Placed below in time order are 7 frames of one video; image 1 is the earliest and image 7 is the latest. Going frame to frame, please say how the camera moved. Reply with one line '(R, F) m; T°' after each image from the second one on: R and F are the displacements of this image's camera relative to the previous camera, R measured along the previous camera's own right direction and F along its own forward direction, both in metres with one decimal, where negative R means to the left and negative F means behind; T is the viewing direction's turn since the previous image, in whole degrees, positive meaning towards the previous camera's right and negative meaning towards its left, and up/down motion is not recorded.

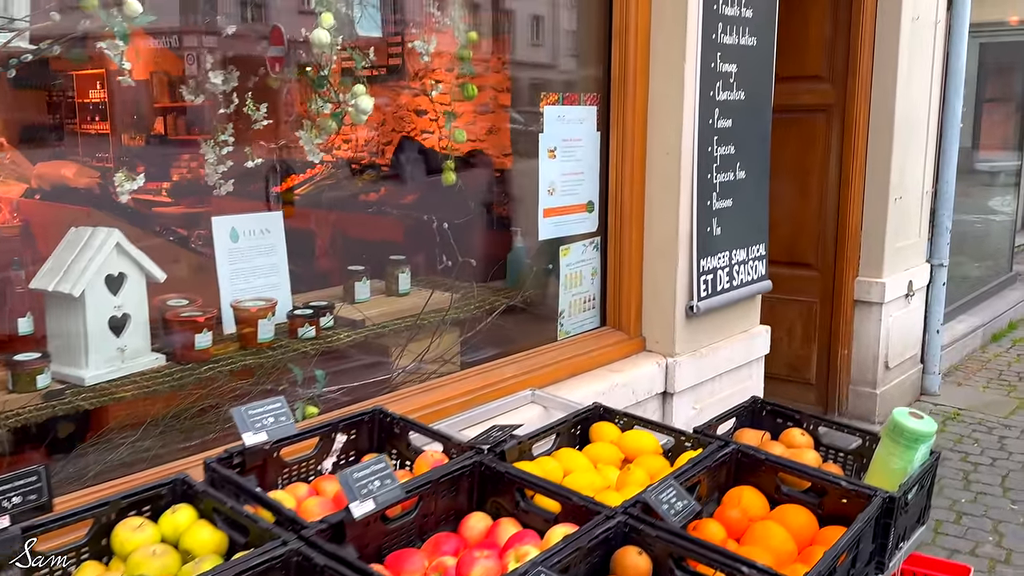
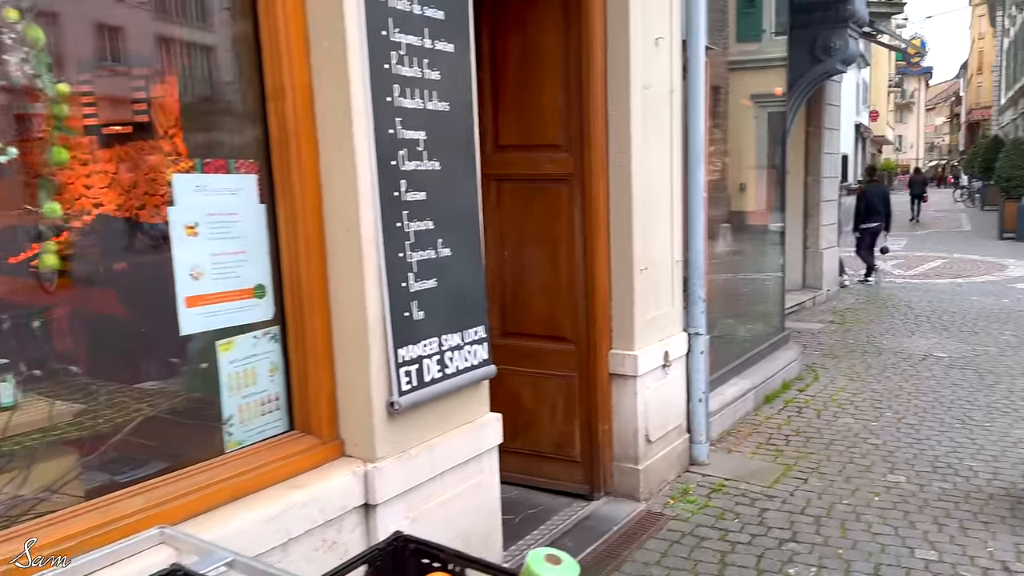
(+0.4, +0.3) m; +11°
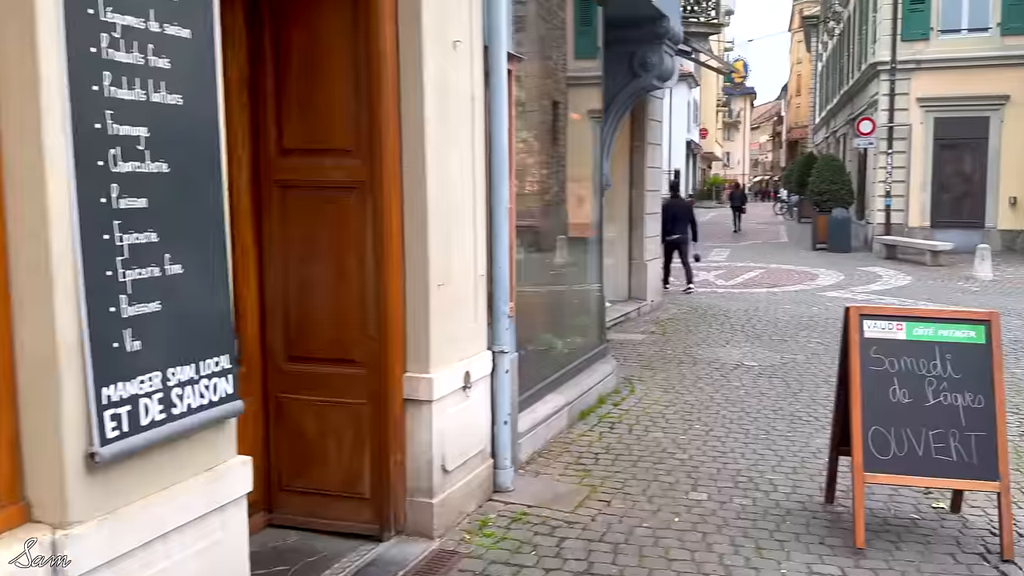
(+0.3, +0.3) m; +10°
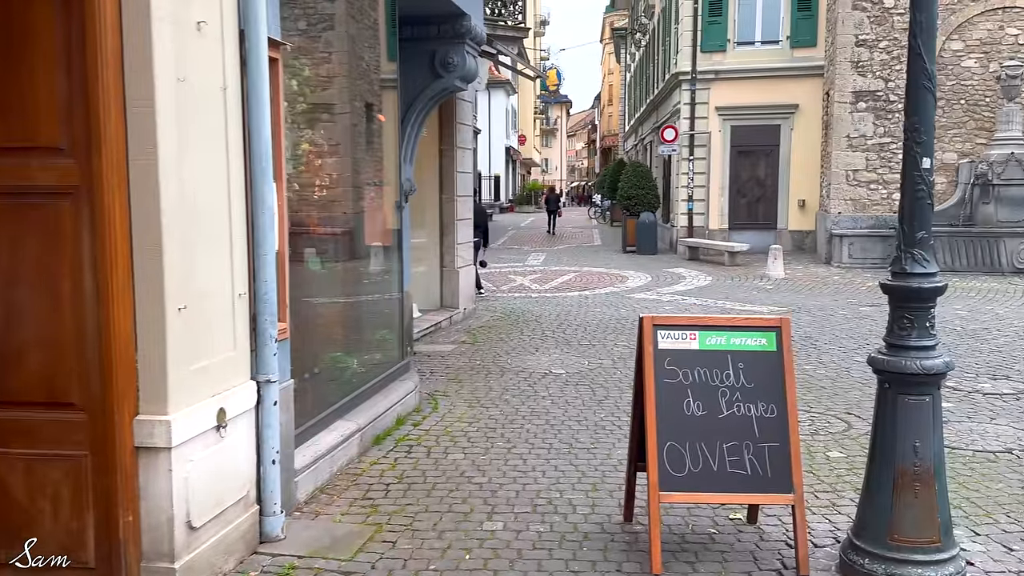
(+0.2, +0.4) m; +12°
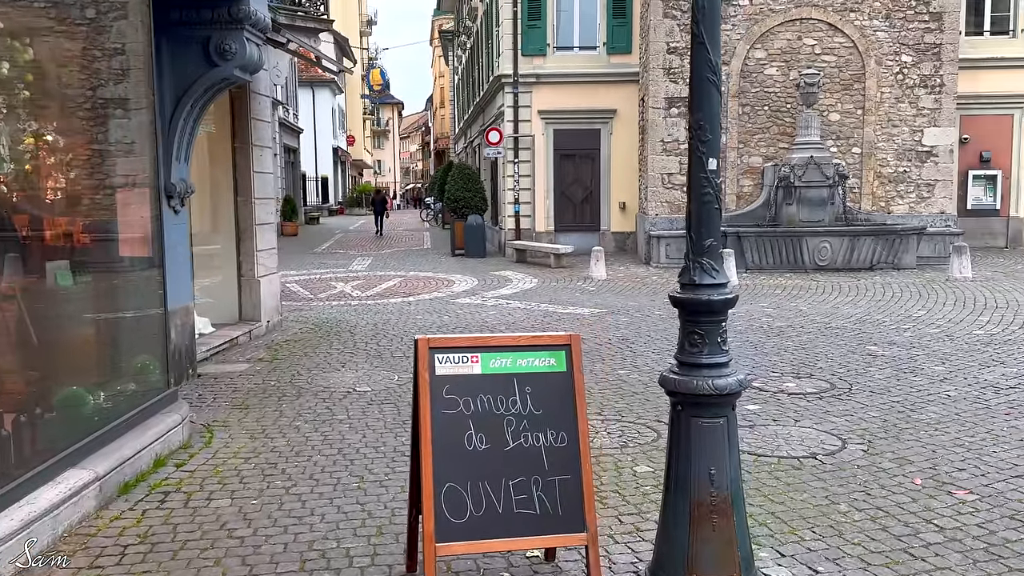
(+0.3, +0.5) m; +11°
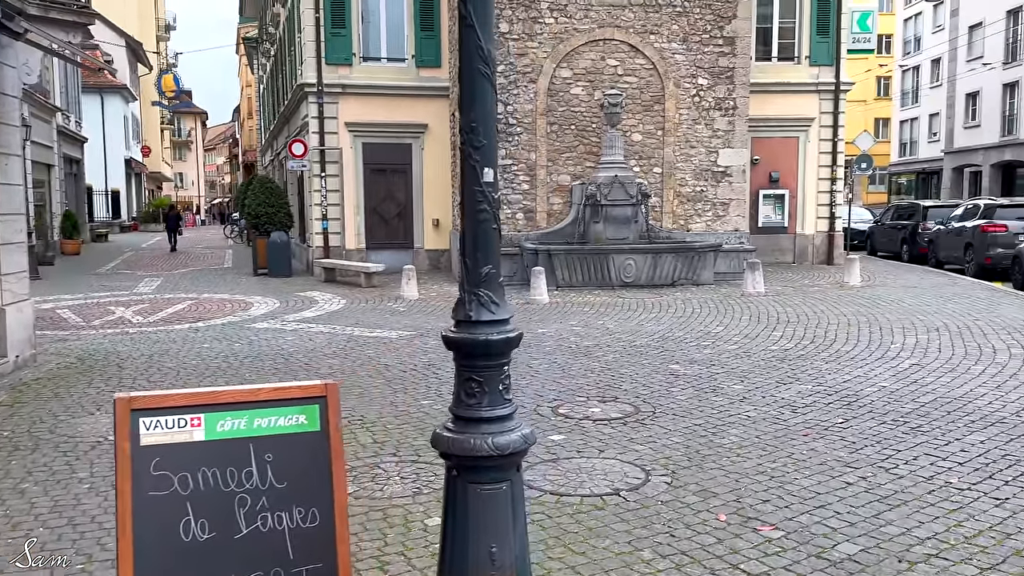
(+0.2, +0.5) m; +12°
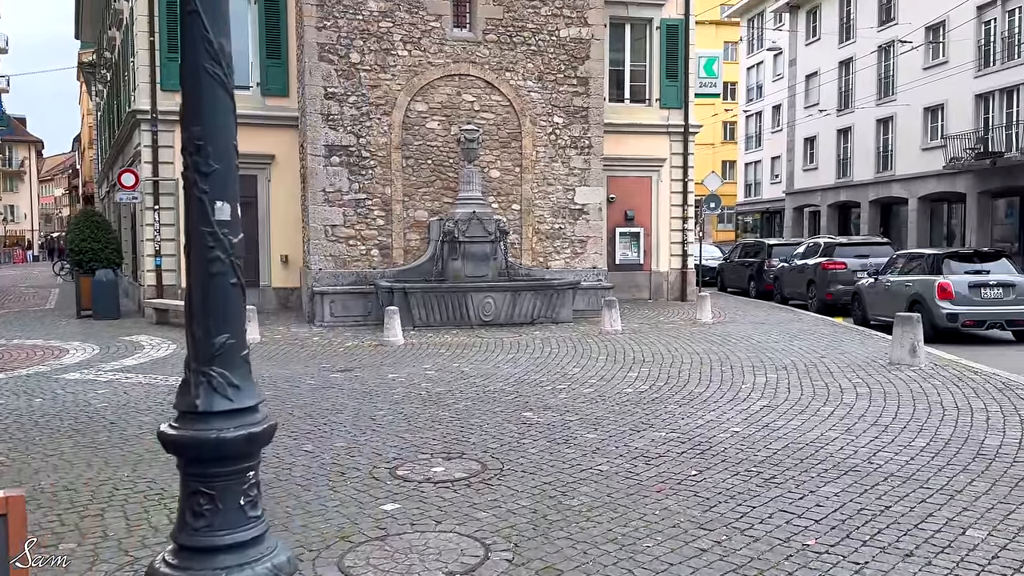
(+0.3, +0.6) m; +9°
